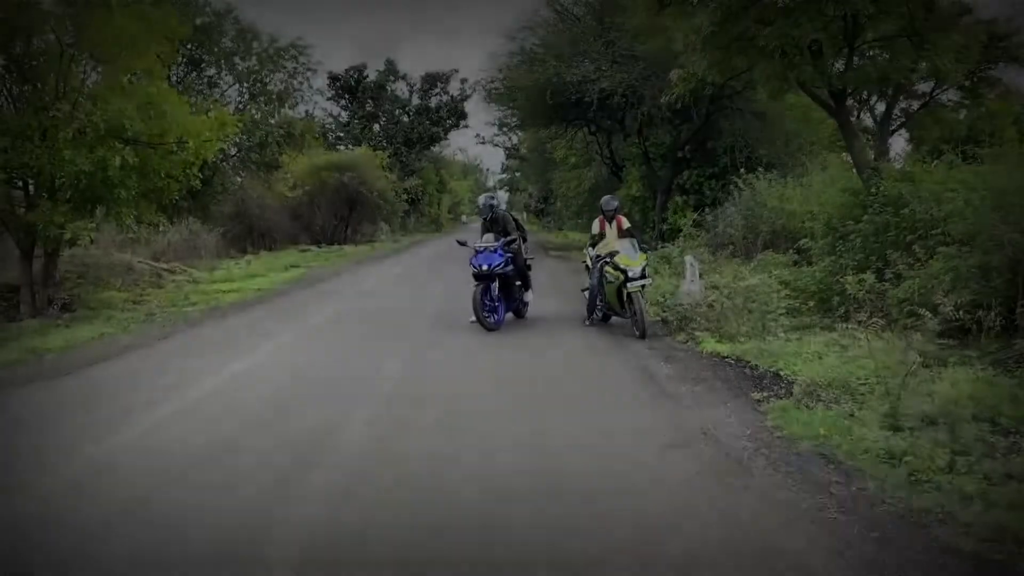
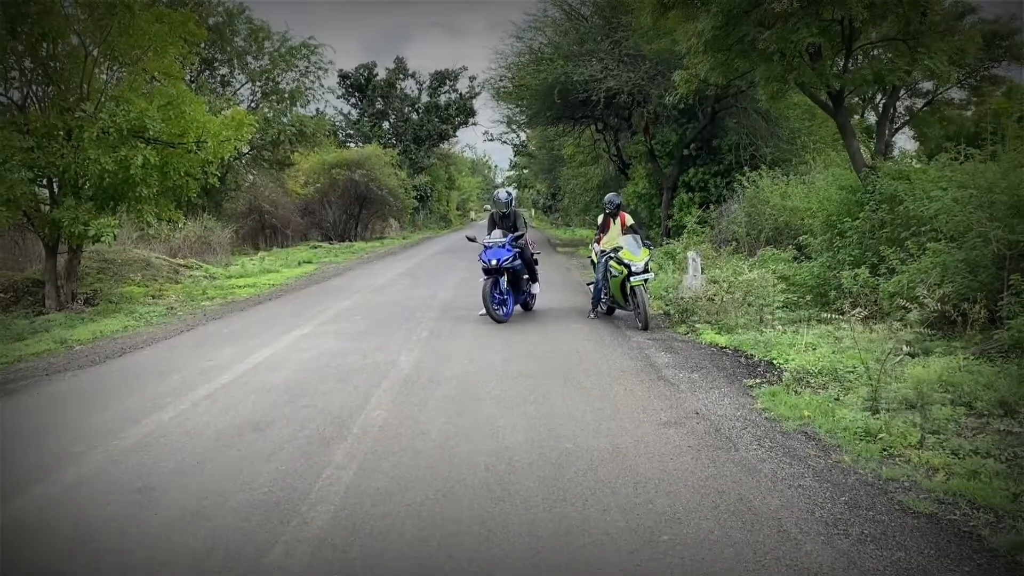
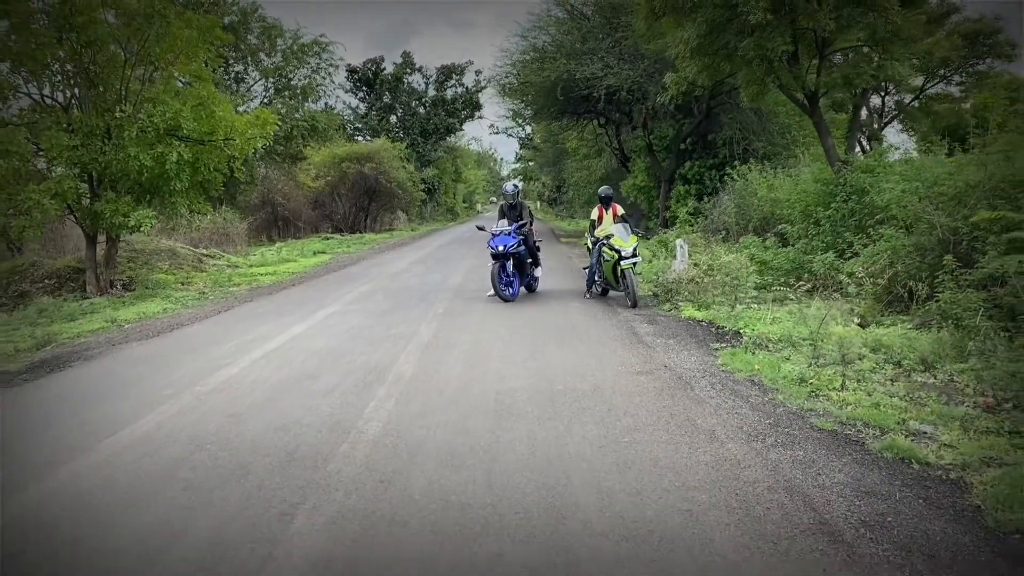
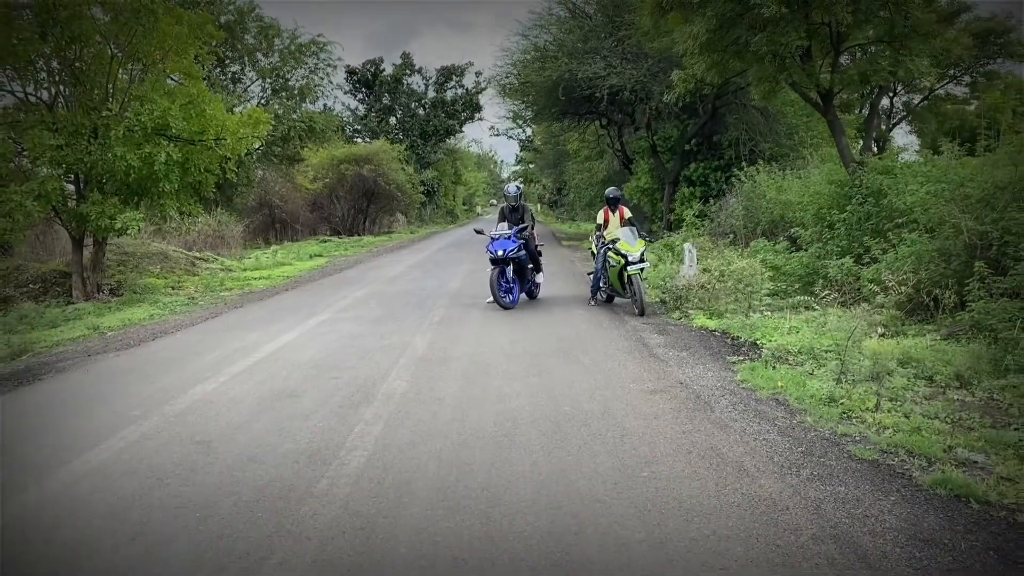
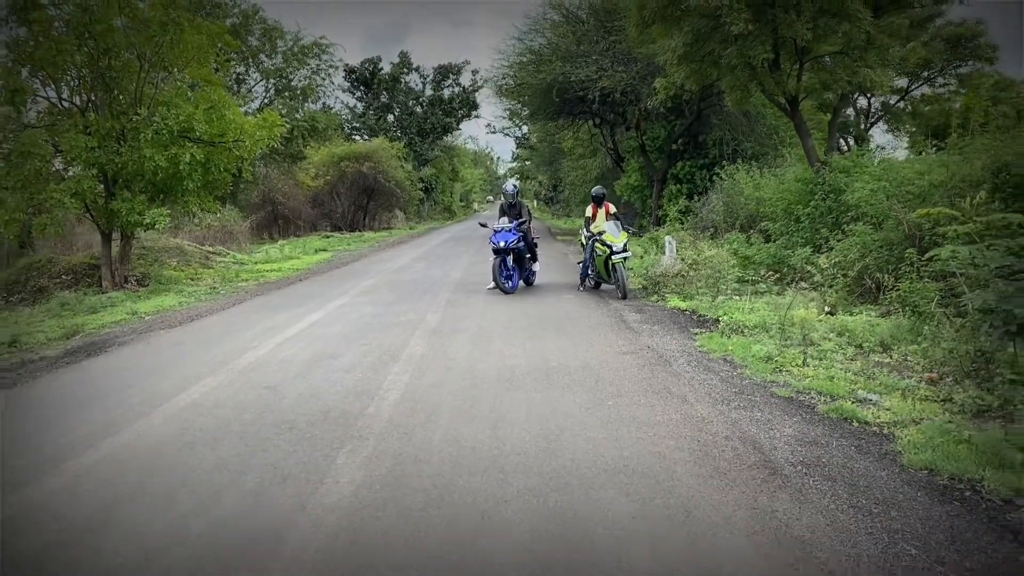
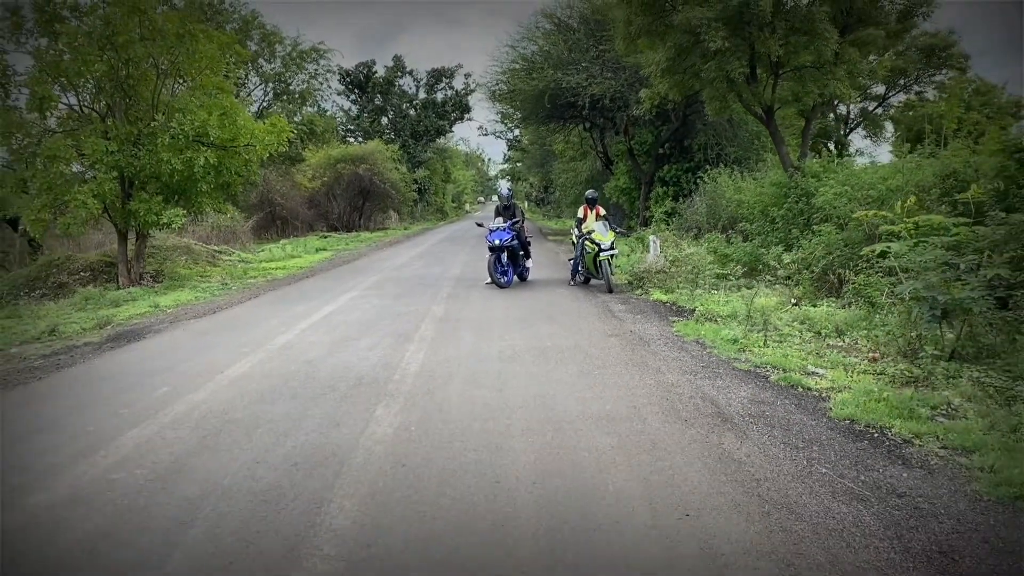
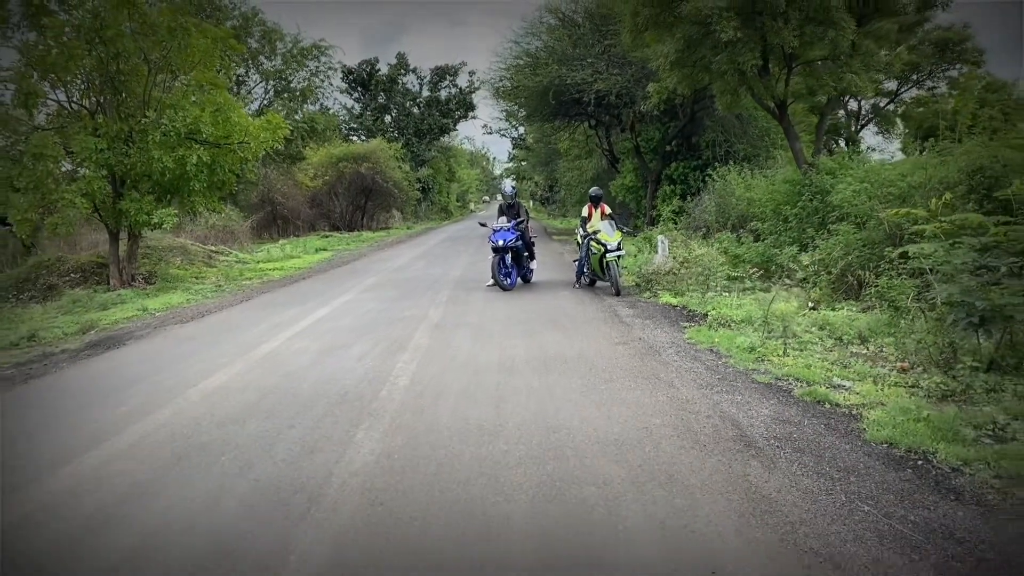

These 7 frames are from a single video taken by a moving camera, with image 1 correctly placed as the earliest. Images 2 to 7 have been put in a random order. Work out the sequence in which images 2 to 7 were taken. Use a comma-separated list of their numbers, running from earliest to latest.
2, 4, 3, 5, 7, 6
